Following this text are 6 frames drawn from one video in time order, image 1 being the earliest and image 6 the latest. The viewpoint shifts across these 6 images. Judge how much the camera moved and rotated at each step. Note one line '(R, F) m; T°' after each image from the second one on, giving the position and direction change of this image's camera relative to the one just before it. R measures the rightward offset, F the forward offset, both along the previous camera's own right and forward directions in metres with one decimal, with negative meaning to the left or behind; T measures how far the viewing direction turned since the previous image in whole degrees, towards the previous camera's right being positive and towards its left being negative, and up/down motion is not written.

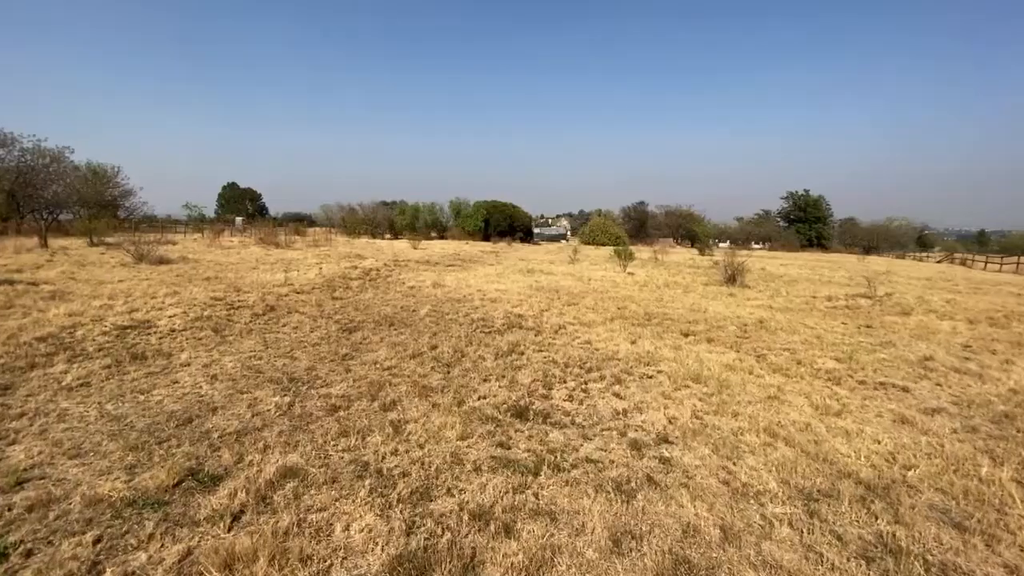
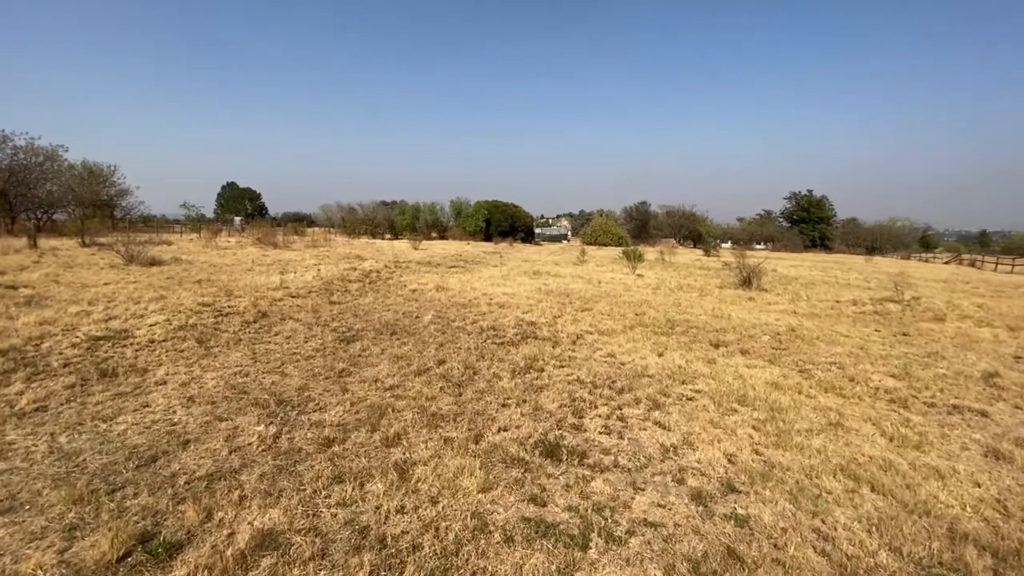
(-0.3, +0.8) m; 0°
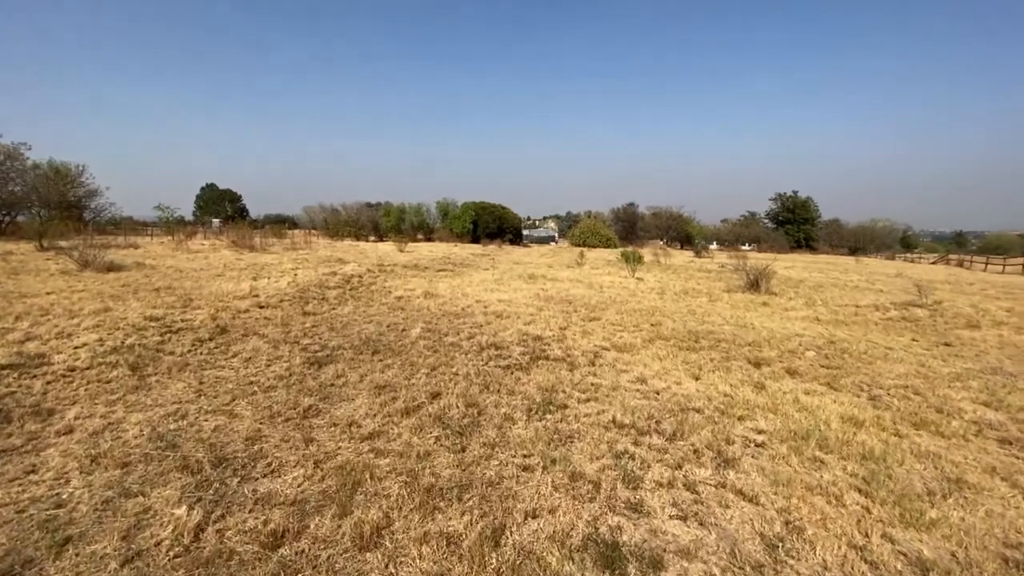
(-0.3, +1.3) m; +2°
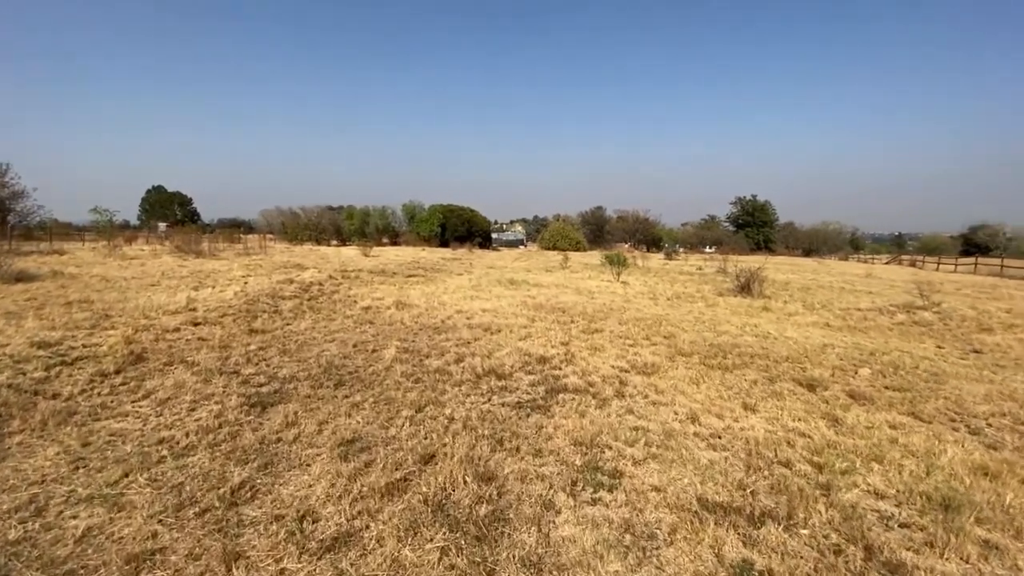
(-0.5, +1.5) m; +4°
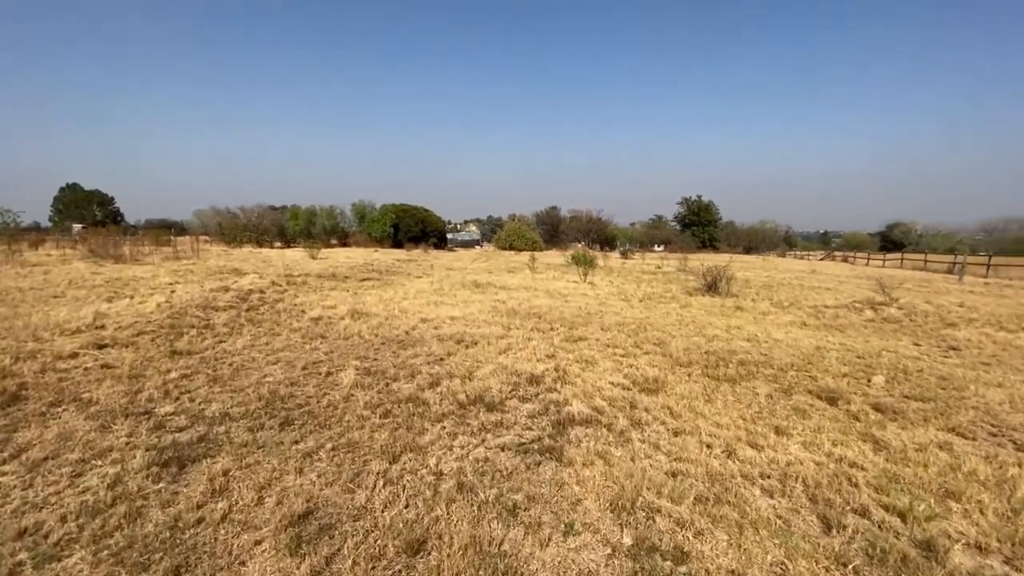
(-0.4, +1.0) m; +6°
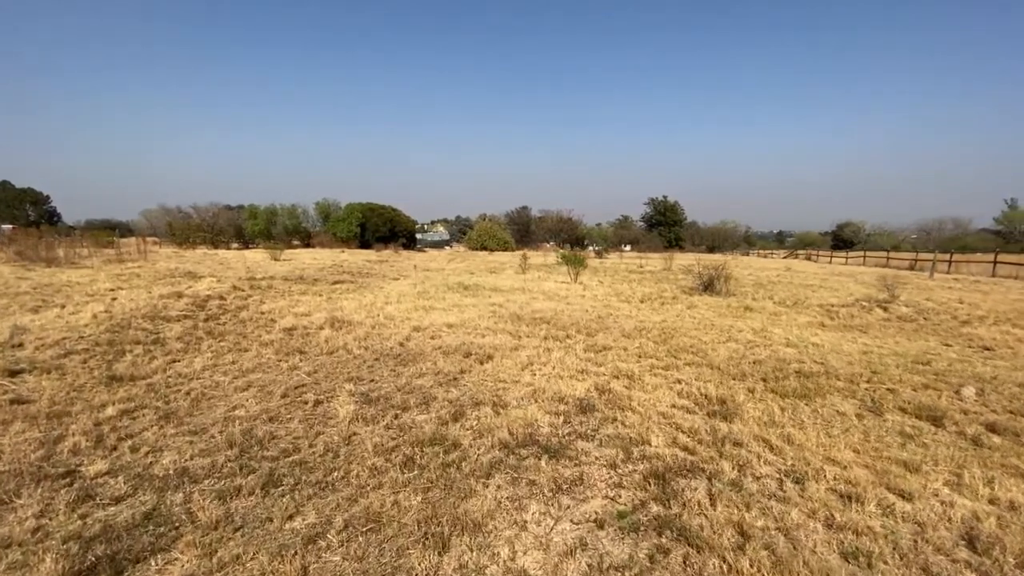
(-0.8, +1.1) m; +4°
